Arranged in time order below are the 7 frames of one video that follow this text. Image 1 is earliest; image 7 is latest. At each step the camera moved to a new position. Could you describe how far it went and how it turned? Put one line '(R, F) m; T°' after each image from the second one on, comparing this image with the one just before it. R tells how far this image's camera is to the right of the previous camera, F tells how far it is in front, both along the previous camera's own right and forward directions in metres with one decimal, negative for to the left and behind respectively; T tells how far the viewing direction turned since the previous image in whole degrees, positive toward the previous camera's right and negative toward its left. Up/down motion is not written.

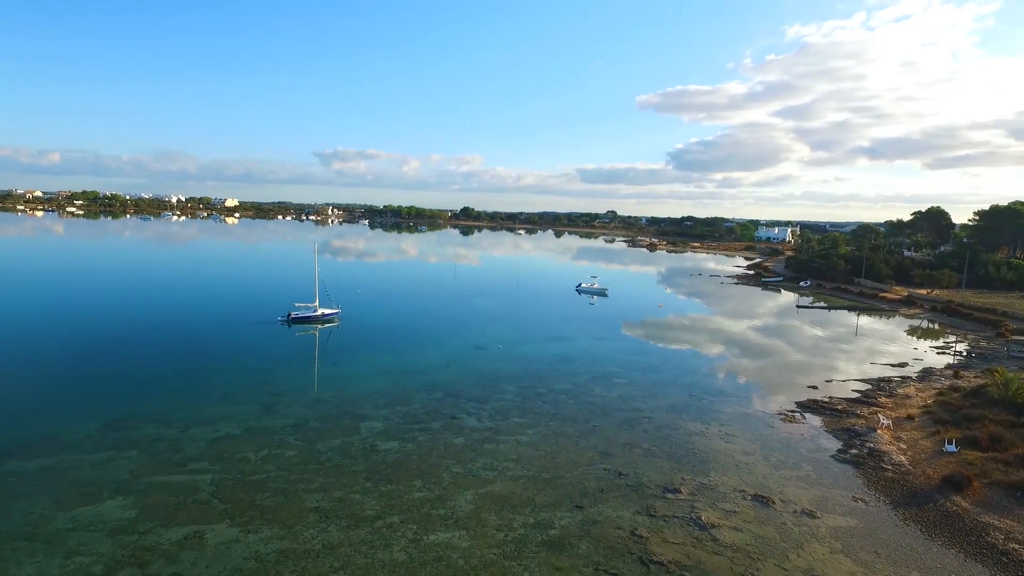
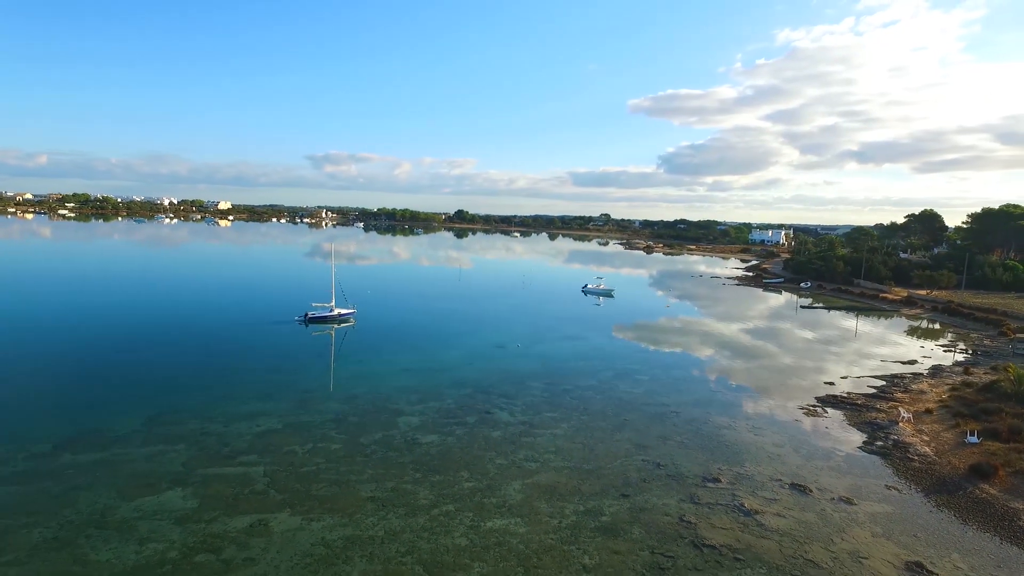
(-1.2, -0.4) m; +1°
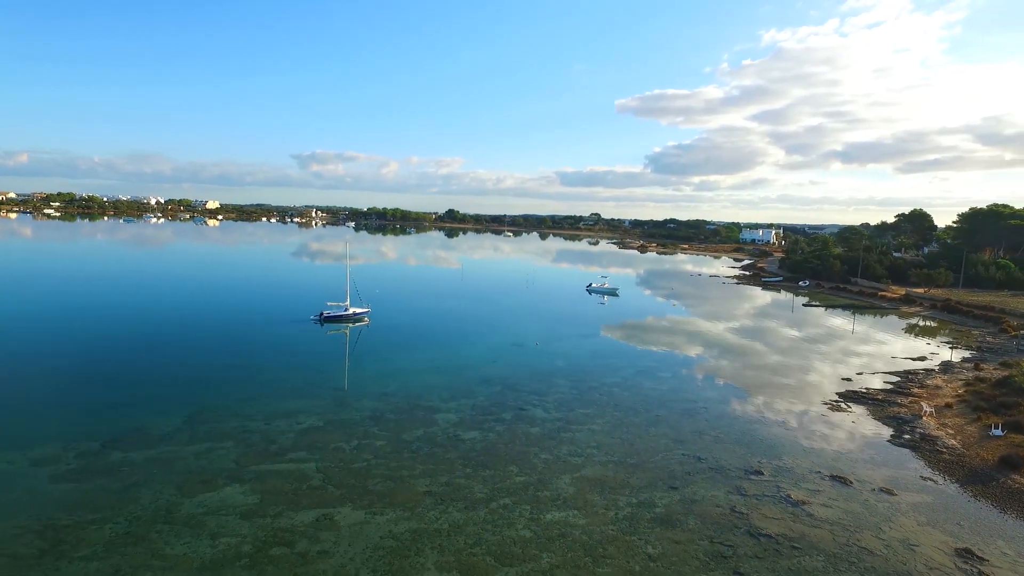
(-1.4, -0.2) m; +1°
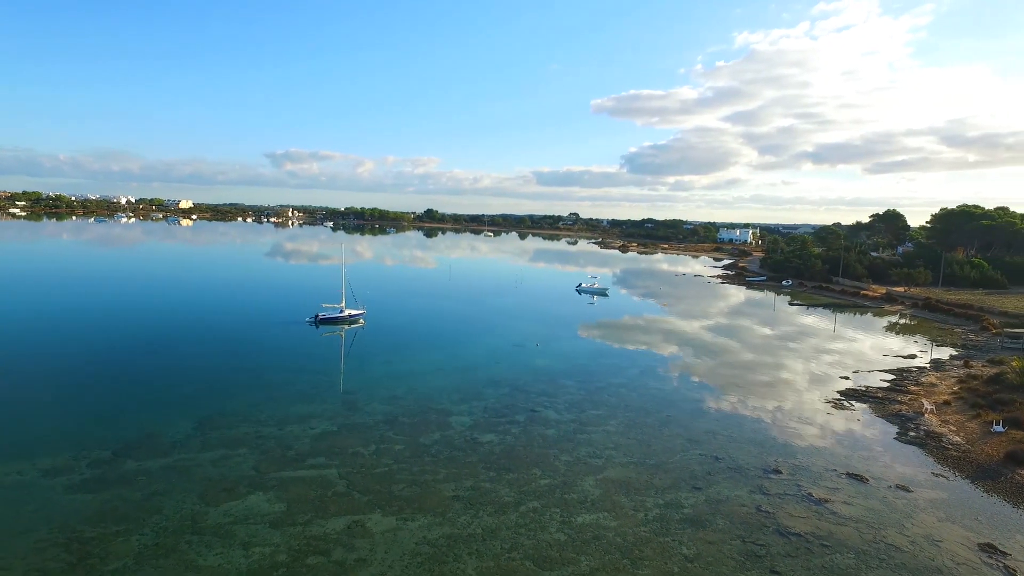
(-1.0, 0.0) m; +2°
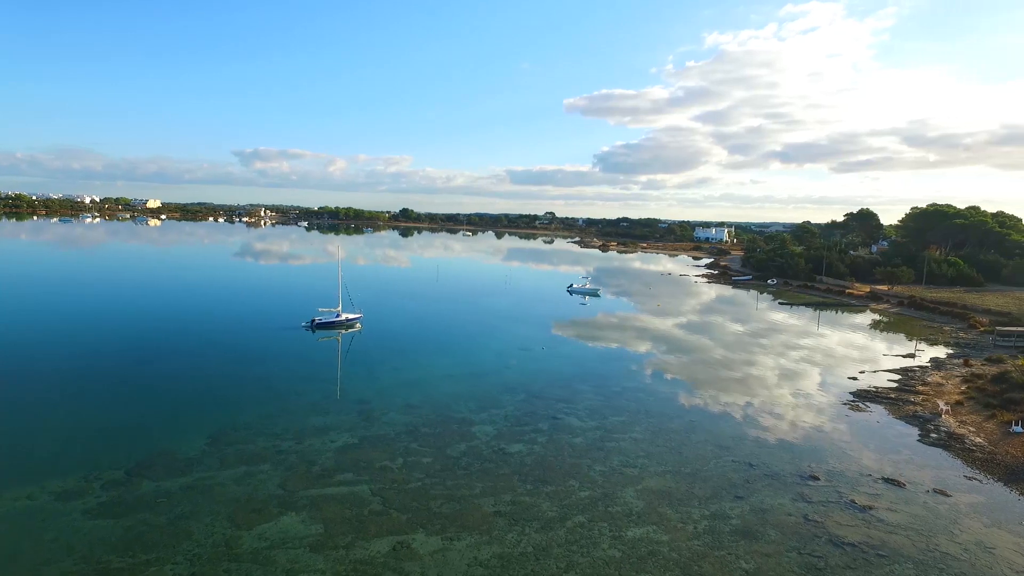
(-1.4, +0.4) m; +2°
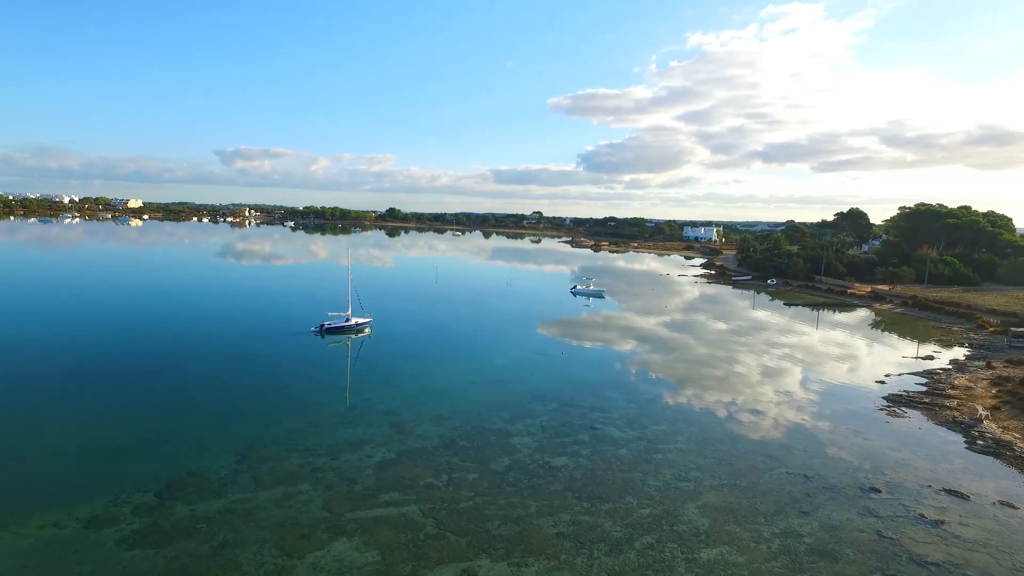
(-1.5, +0.6) m; +1°
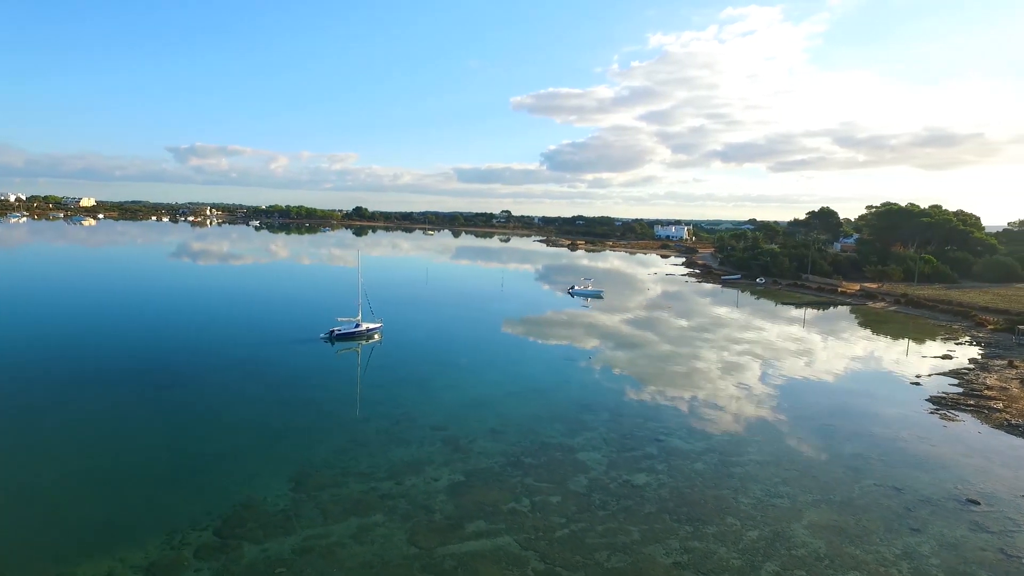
(-2.6, +1.1) m; +3°
